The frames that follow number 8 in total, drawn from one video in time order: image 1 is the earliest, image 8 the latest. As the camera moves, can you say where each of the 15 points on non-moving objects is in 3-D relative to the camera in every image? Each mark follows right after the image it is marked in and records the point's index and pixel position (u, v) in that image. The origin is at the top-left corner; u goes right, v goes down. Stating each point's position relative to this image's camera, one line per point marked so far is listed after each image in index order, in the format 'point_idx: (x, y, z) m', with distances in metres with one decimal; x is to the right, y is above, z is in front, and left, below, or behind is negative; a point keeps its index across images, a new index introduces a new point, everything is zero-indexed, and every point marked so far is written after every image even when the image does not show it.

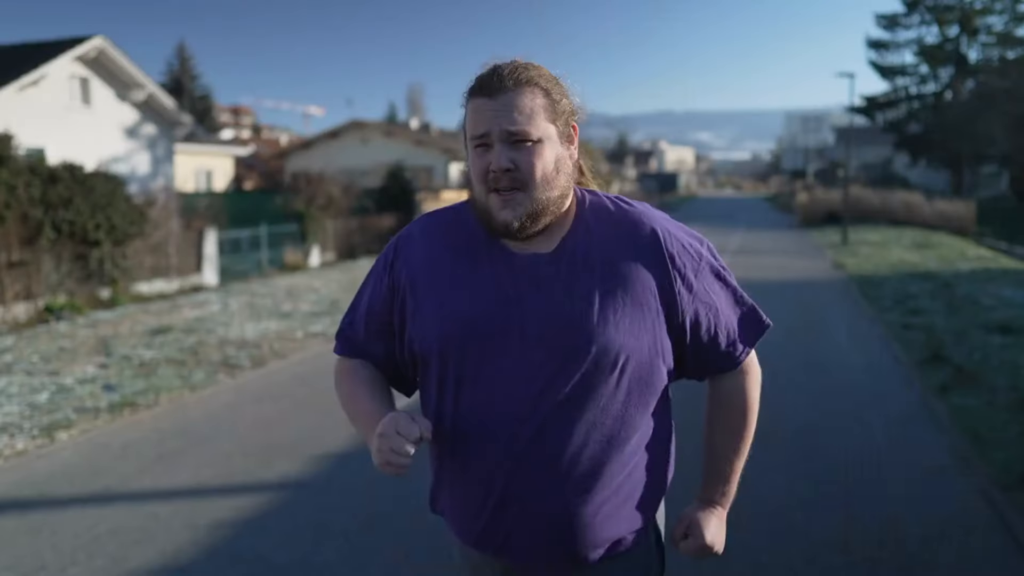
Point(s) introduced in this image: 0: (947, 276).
0: (+8.2, +0.3, +18.1) m
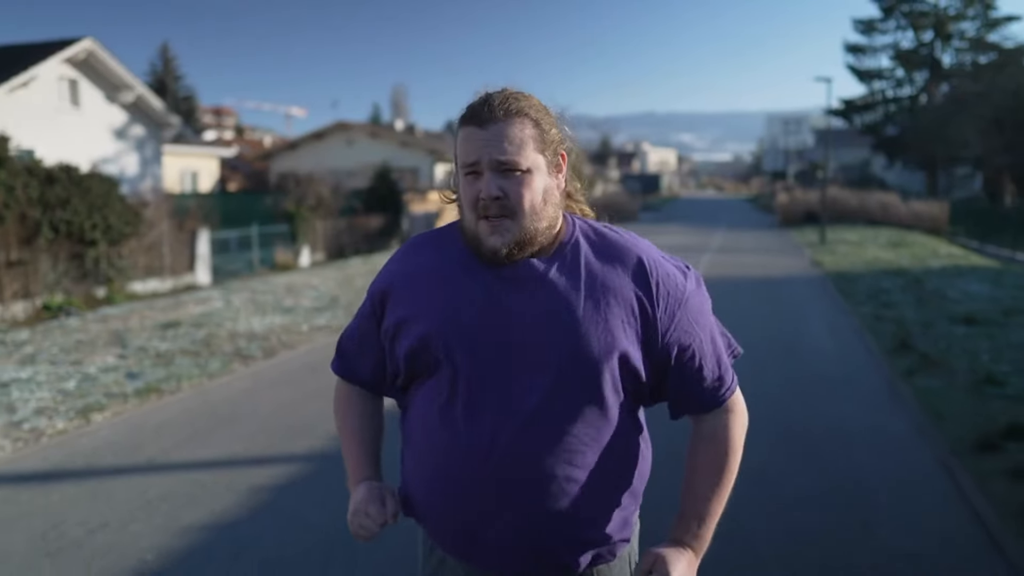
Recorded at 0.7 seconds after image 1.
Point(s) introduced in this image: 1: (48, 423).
0: (+8.0, +0.3, +18.8) m
1: (-3.6, -1.0, +7.5) m
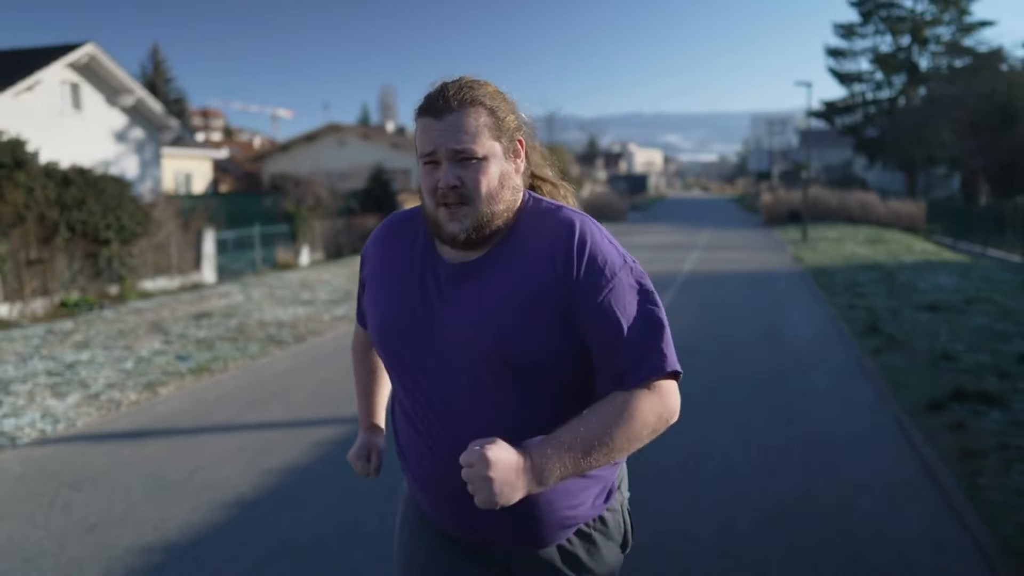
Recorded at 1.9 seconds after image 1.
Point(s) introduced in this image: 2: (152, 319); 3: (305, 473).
0: (+8.0, +0.5, +20.0) m
1: (-3.5, -0.9, +8.5) m
2: (-5.0, -0.4, +13.3) m
3: (-1.3, -1.2, +6.2) m
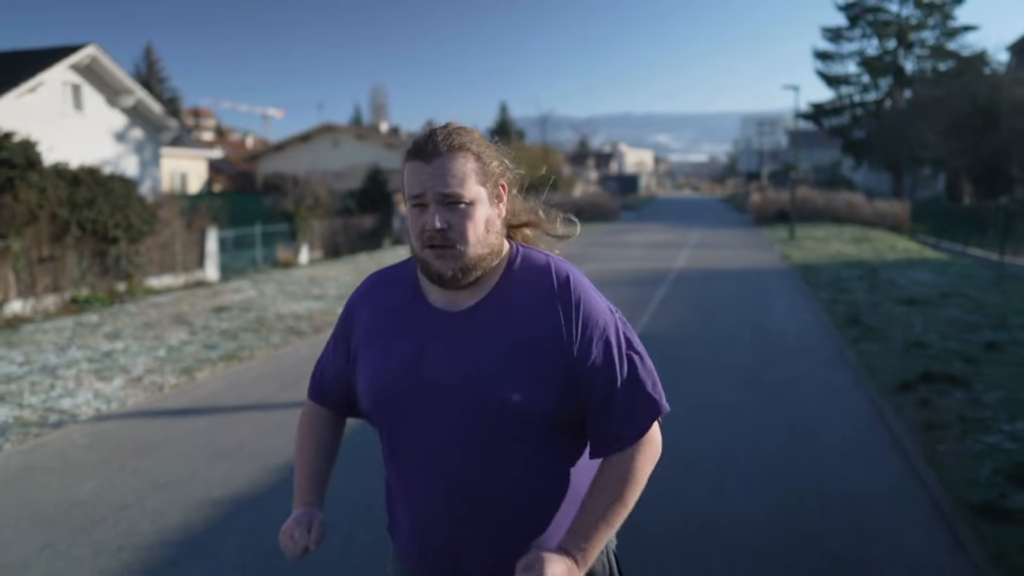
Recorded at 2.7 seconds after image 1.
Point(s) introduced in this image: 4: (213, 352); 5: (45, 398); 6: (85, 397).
0: (+8.0, +0.5, +20.9) m
1: (-3.4, -0.9, +9.3) m
2: (-5.0, -0.4, +14.0) m
3: (-1.2, -1.1, +7.0) m
4: (-3.4, -0.7, +10.7) m
5: (-4.1, -1.0, +8.3) m
6: (-3.8, -1.0, +8.4) m
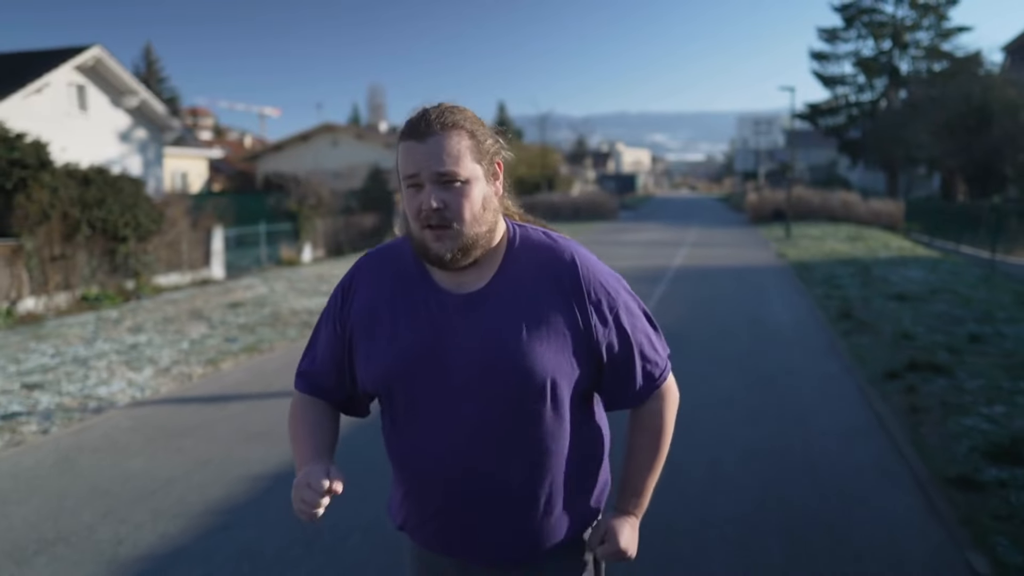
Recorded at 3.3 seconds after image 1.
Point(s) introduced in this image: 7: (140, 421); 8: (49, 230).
0: (+8.0, +0.6, +21.4) m
1: (-3.3, -0.8, +9.8) m
2: (-4.9, -0.3, +14.5) m
3: (-1.1, -1.1, +7.5) m
4: (-3.3, -0.7, +11.2) m
5: (-4.0, -0.9, +8.8) m
6: (-3.7, -0.9, +8.9) m
7: (-3.0, -1.1, +7.6) m
8: (-9.5, +1.2, +19.5) m
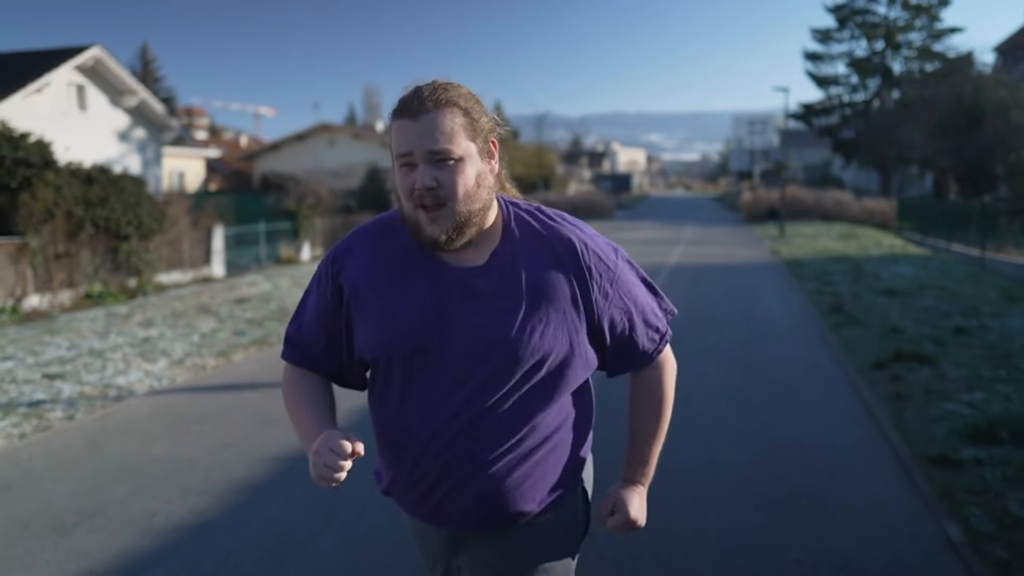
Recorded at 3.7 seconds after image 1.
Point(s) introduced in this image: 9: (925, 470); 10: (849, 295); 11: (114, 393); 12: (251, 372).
0: (+8.0, +0.7, +21.8) m
1: (-3.3, -0.8, +10.1) m
2: (-4.9, -0.2, +14.8) m
3: (-1.1, -1.0, +7.9) m
4: (-3.3, -0.6, +11.5) m
5: (-4.0, -0.9, +9.2) m
6: (-3.7, -0.8, +9.3) m
7: (-3.0, -1.0, +8.0) m
8: (-9.5, +1.2, +19.8) m
9: (+2.7, -1.2, +6.3) m
10: (+5.3, -0.1, +15.0) m
11: (-3.6, -0.9, +8.5) m
12: (-2.6, -0.8, +9.5) m
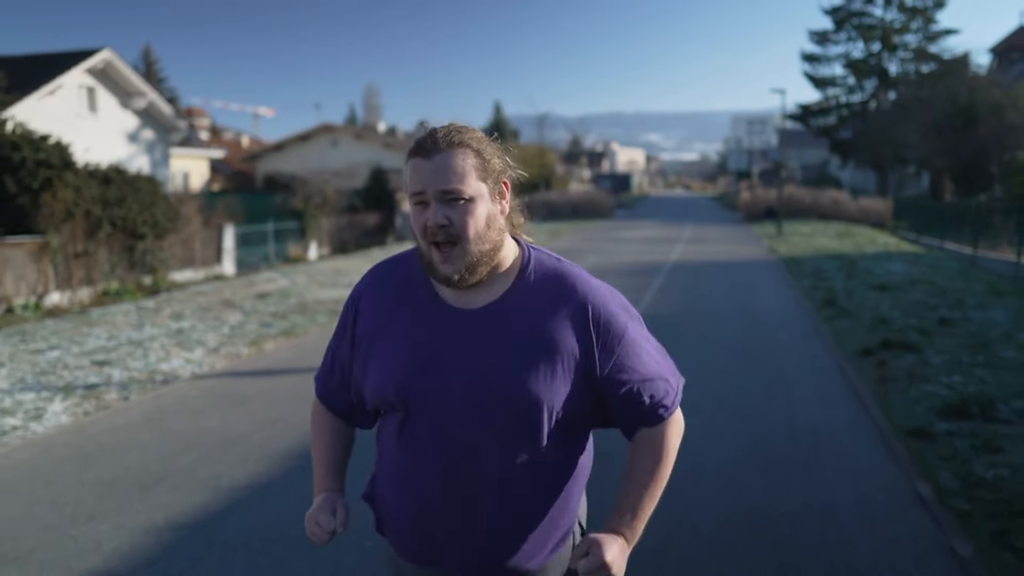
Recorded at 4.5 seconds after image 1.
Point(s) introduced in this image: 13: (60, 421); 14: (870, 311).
0: (+8.1, +0.8, +22.6) m
1: (-3.1, -0.7, +10.8) m
2: (-4.8, -0.2, +15.6) m
3: (-1.0, -1.0, +8.6) m
4: (-3.1, -0.5, +12.3) m
5: (-3.8, -0.8, +9.9) m
6: (-3.5, -0.8, +10.0) m
7: (-2.8, -0.9, +8.7) m
8: (-9.4, +1.3, +20.5) m
9: (+2.9, -1.1, +7.1) m
10: (+5.5, 0.0, +15.8) m
11: (-3.4, -0.9, +9.2) m
12: (-2.5, -0.8, +10.2) m
13: (-3.6, -1.1, +7.6) m
14: (+5.0, -0.3, +13.2) m
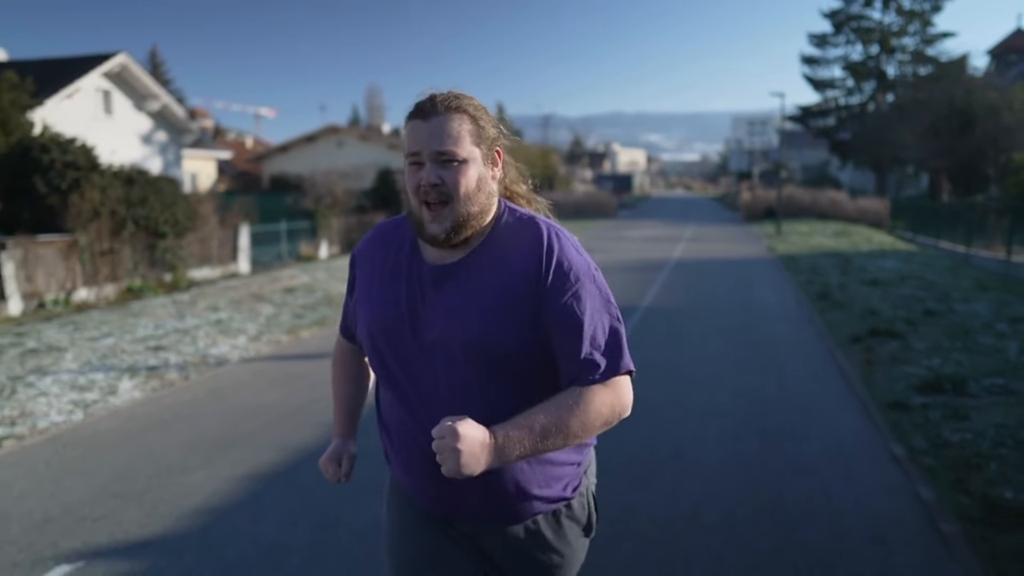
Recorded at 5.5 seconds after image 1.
0: (+8.3, +0.8, +23.5) m
1: (-2.9, -0.6, +11.8) m
2: (-4.5, -0.1, +16.5) m
3: (-0.7, -0.9, +9.5) m
4: (-2.9, -0.4, +13.2) m
5: (-3.6, -0.7, +10.8) m
6: (-3.3, -0.7, +10.9) m
7: (-2.6, -0.8, +9.6) m
8: (-9.1, +1.4, +21.5) m
9: (+3.1, -1.1, +8.0) m
10: (+5.7, +0.1, +16.7) m
11: (-3.2, -0.8, +10.1) m
12: (-2.2, -0.7, +11.1) m
13: (-3.4, -1.0, +8.5) m
14: (+5.2, -0.2, +14.1) m
